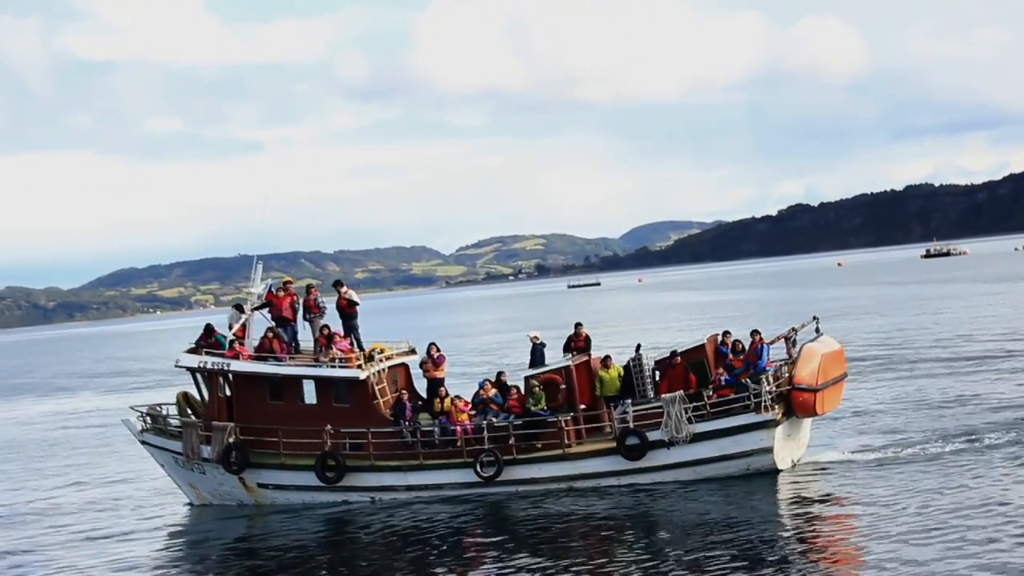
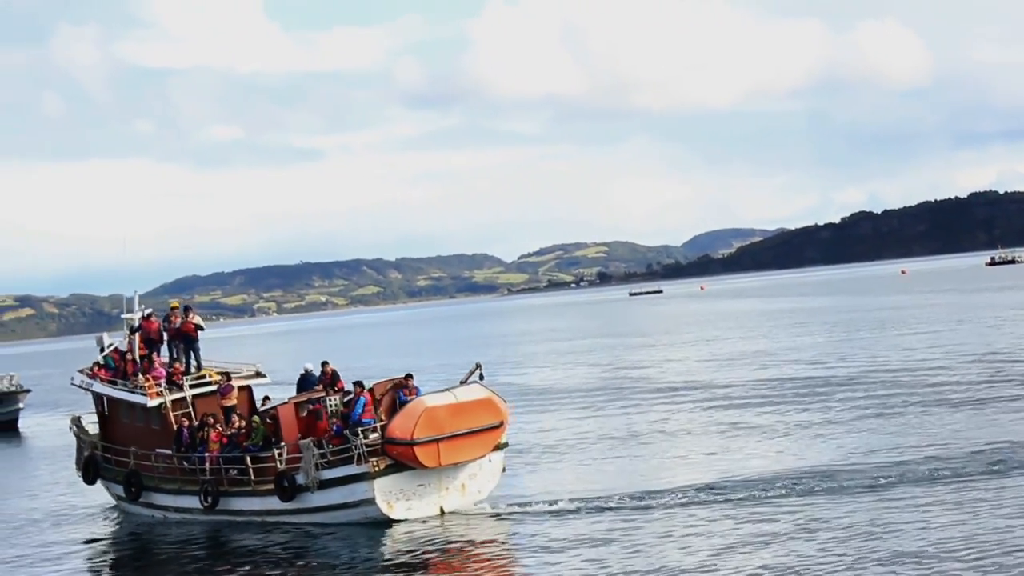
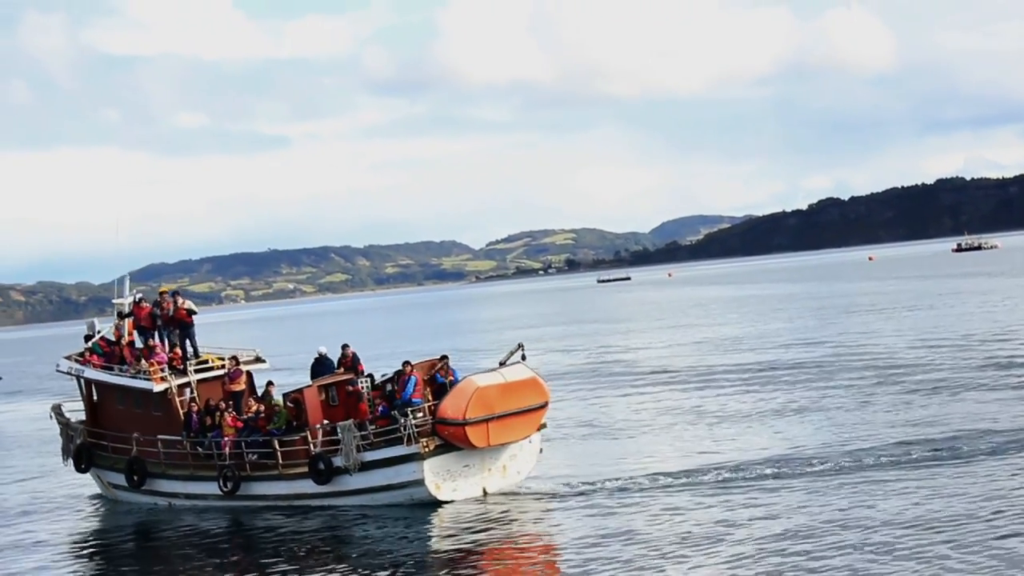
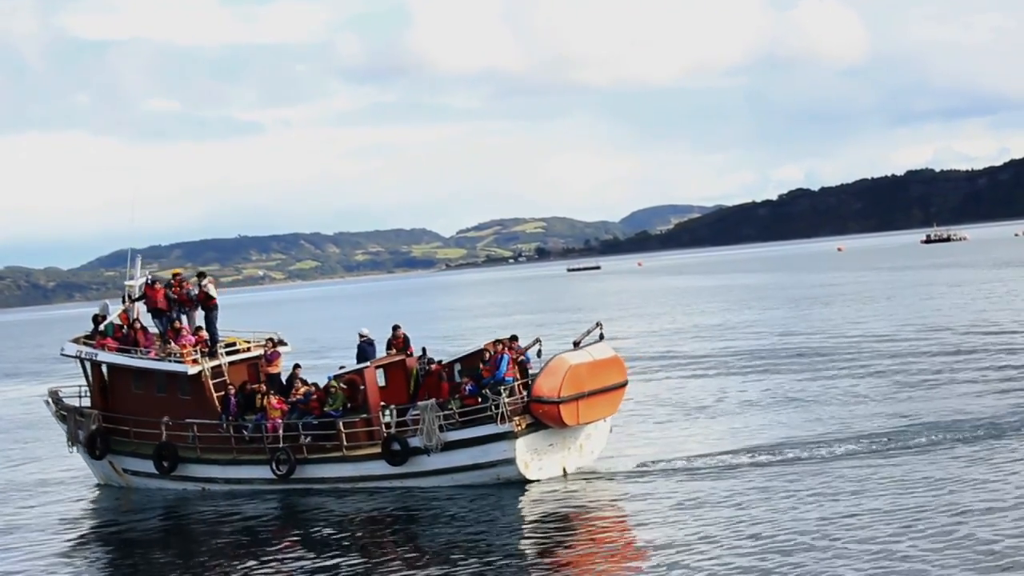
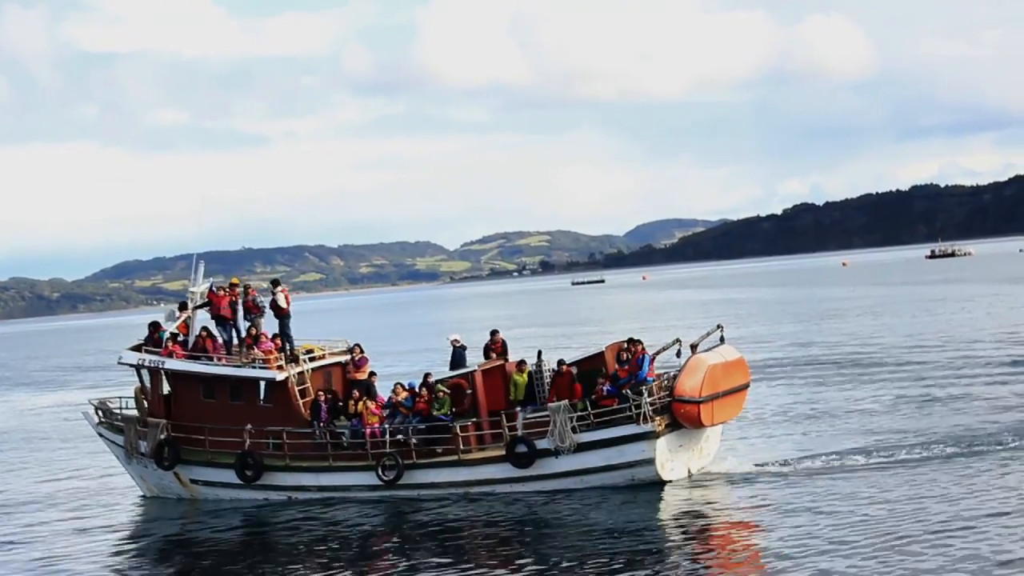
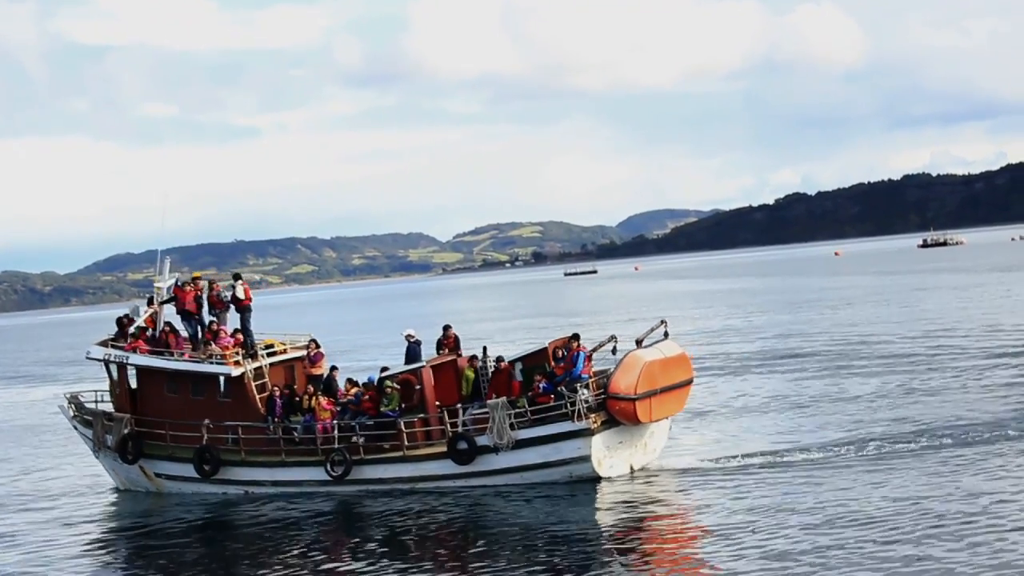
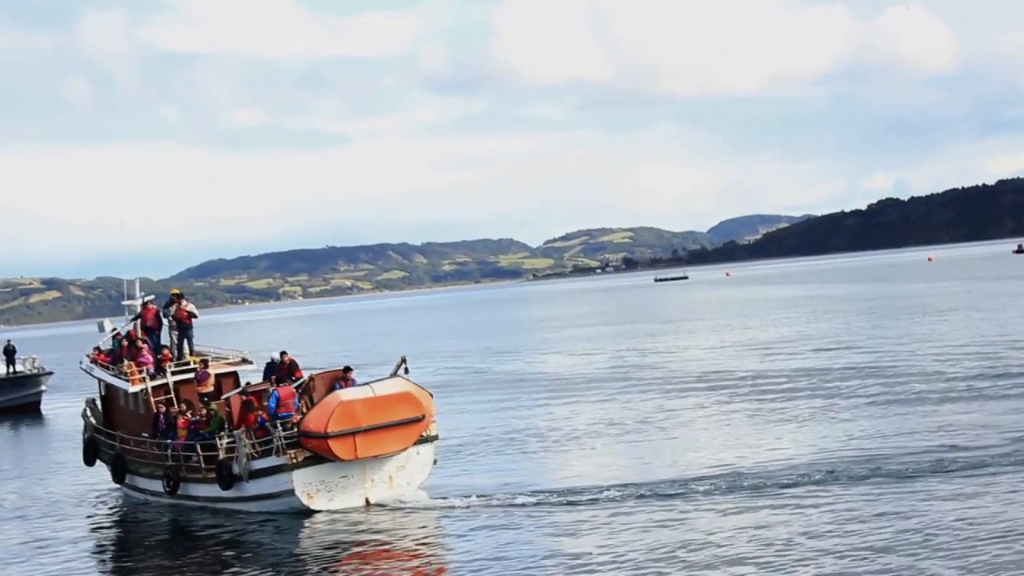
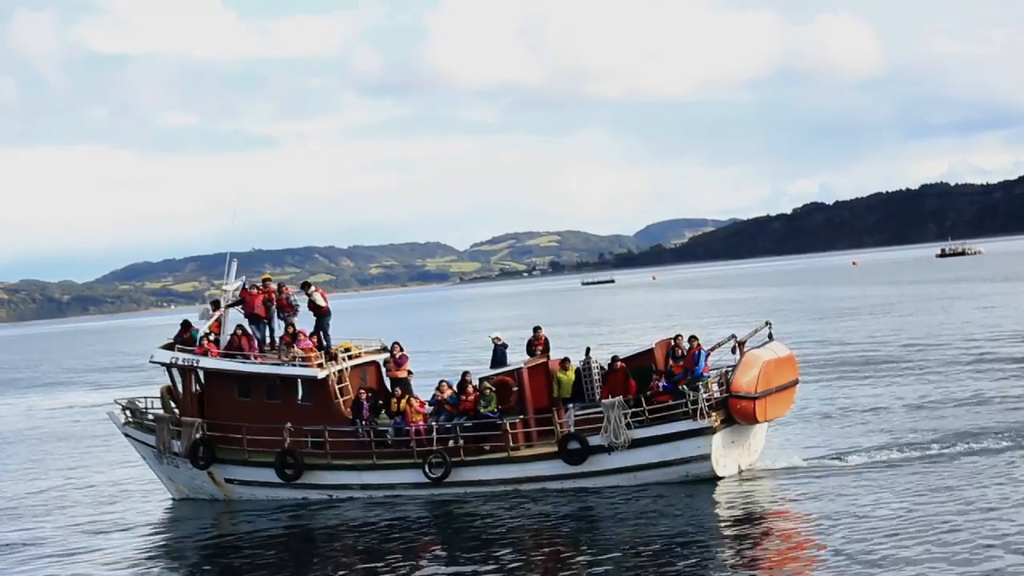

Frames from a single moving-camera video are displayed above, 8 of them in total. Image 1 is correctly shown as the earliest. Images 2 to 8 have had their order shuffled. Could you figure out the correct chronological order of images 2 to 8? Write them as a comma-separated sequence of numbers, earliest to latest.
8, 5, 6, 4, 3, 2, 7
